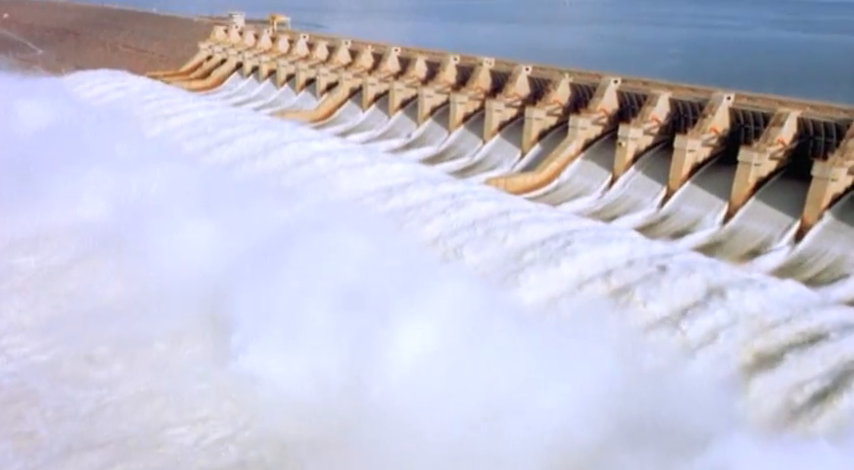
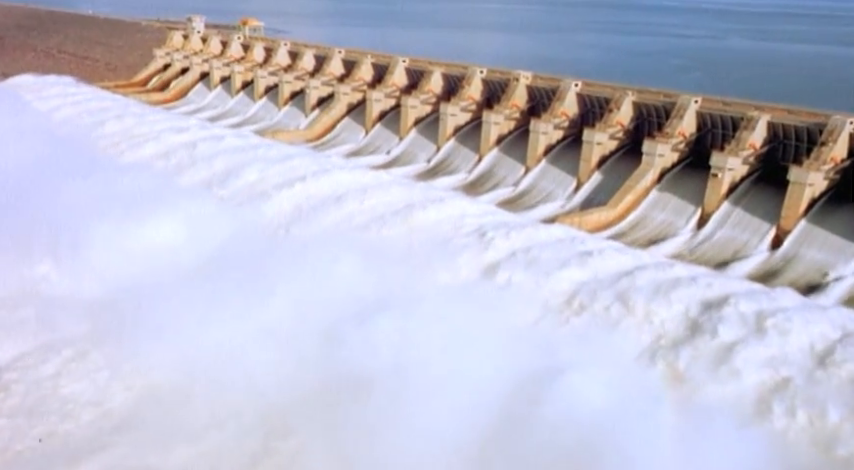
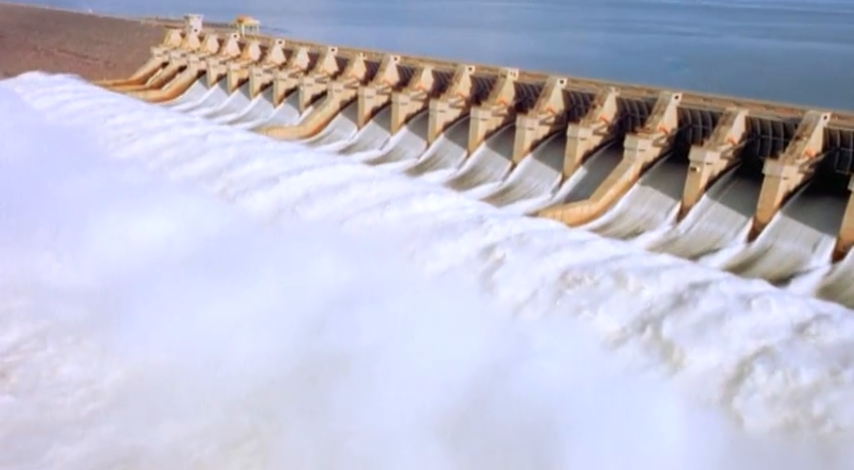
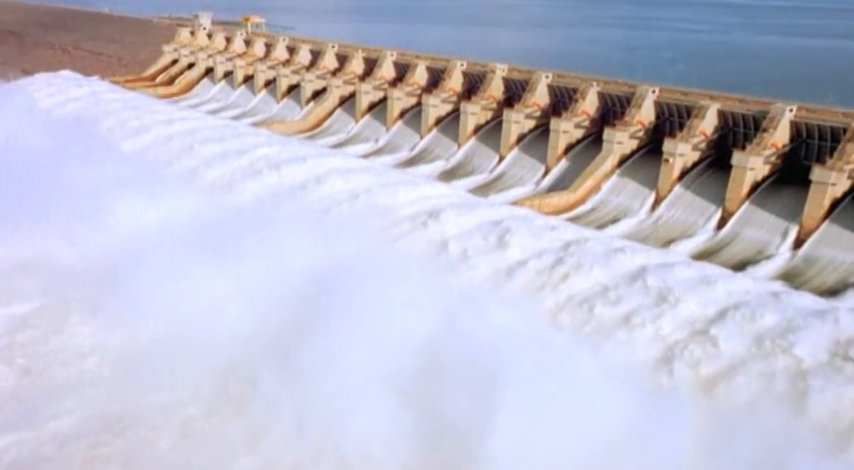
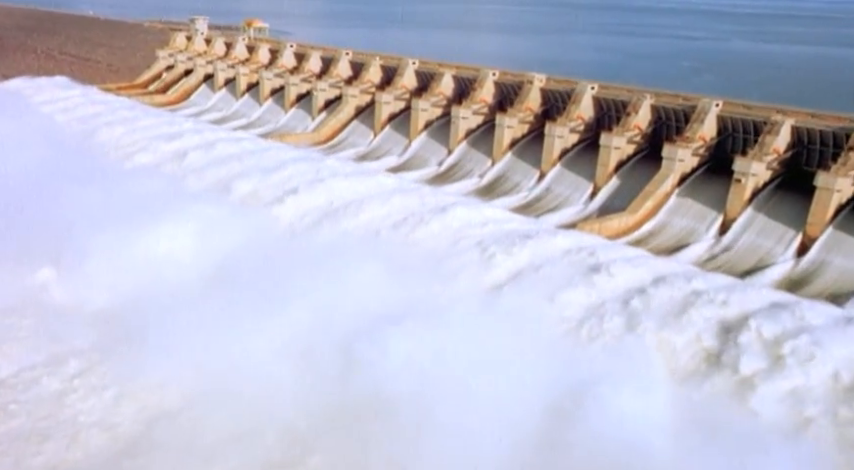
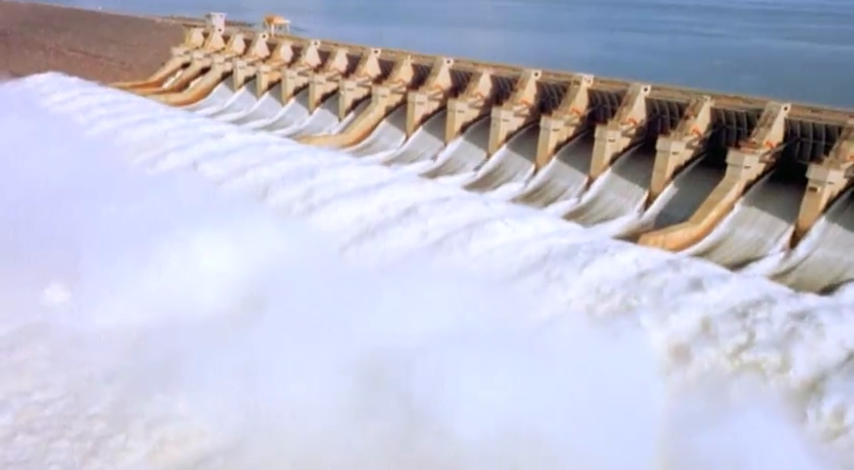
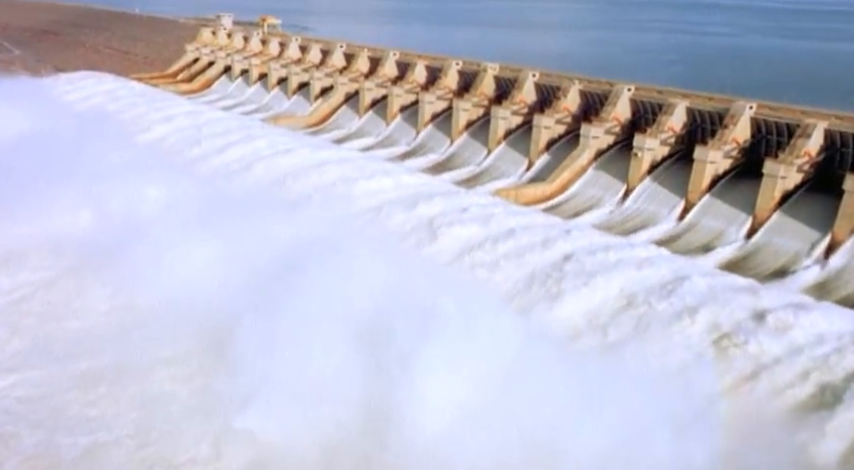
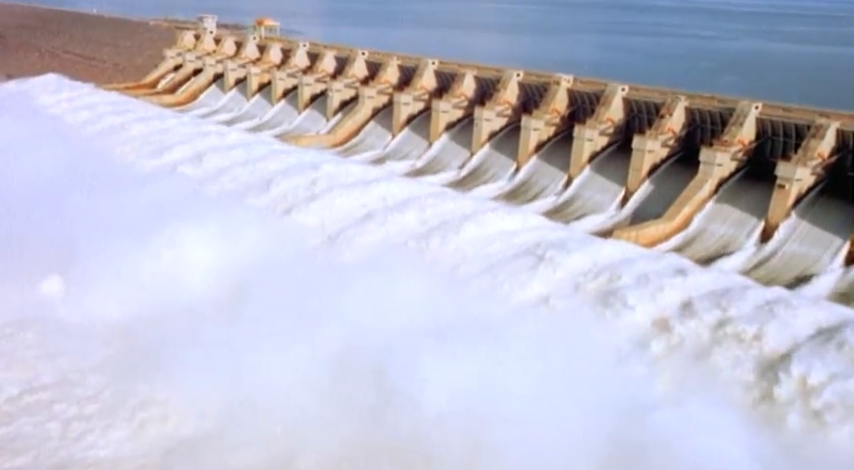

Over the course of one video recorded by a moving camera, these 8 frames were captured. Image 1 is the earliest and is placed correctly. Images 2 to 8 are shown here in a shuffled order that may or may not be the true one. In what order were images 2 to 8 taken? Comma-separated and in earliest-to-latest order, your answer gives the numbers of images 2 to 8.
7, 4, 3, 2, 5, 8, 6
